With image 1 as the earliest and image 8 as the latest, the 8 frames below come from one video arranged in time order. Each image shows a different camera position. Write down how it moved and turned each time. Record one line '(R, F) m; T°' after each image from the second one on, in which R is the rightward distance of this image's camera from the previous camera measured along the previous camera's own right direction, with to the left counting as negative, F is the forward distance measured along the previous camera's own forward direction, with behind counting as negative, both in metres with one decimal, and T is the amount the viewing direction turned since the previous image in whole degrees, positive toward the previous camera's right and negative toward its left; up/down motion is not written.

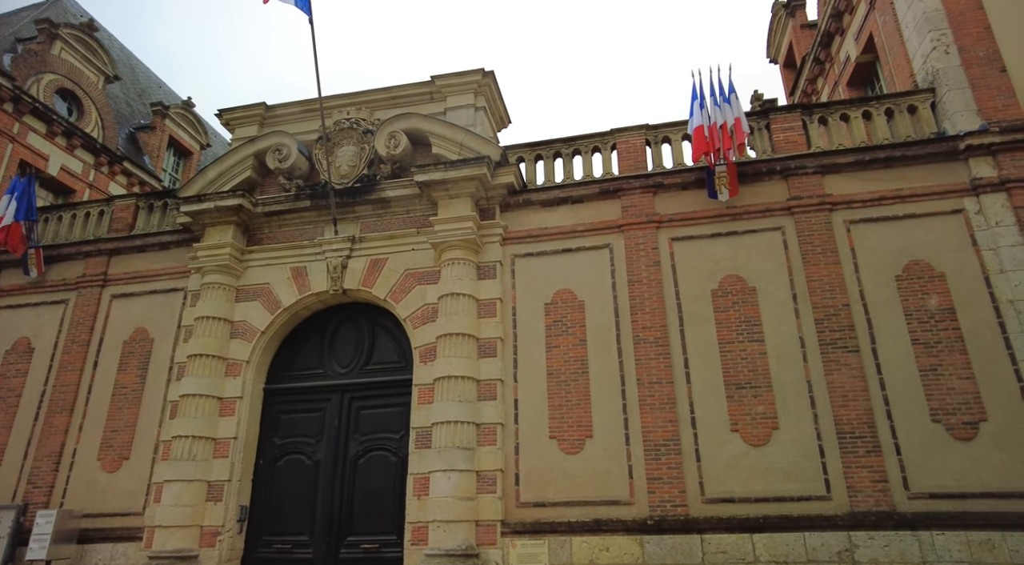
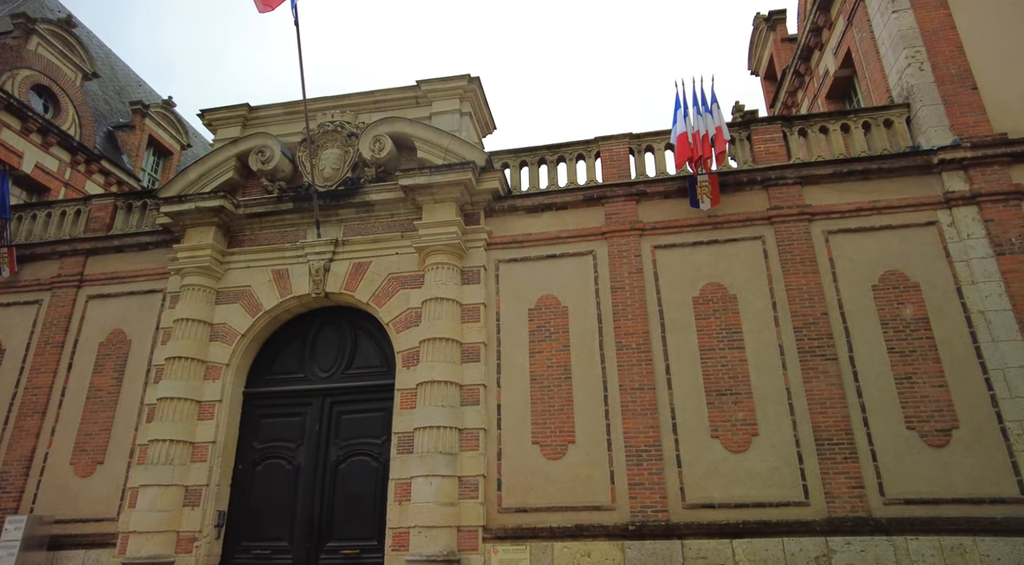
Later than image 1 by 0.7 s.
(-0.1, 0.0) m; +2°
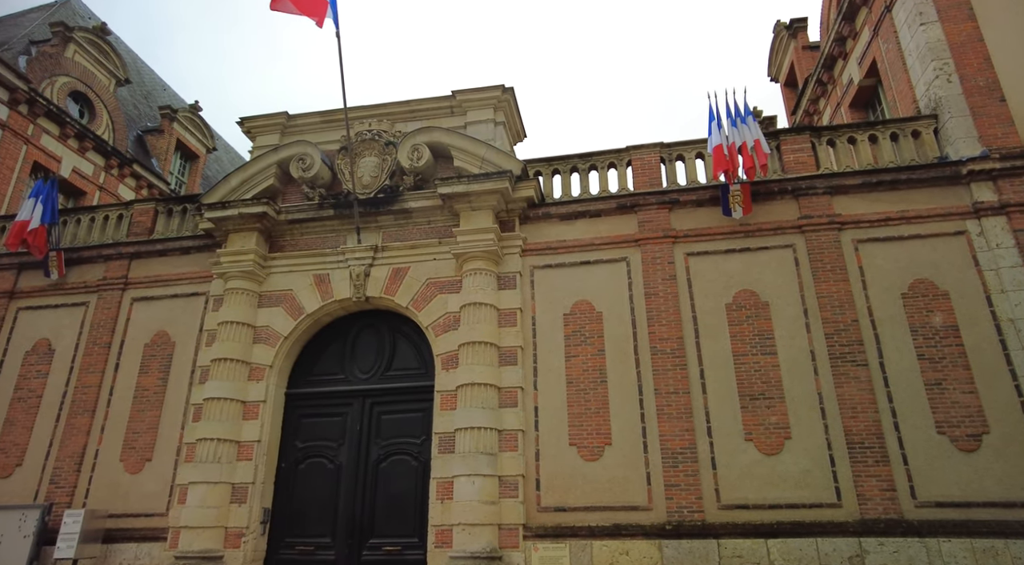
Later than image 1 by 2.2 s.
(-0.4, -0.3) m; -1°
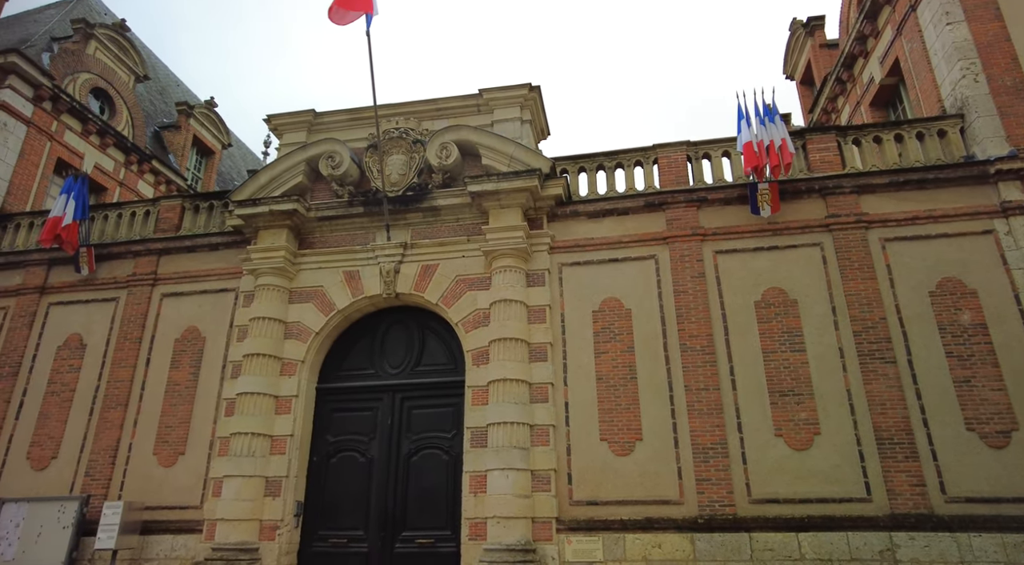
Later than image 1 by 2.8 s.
(-0.4, -0.1) m; 0°
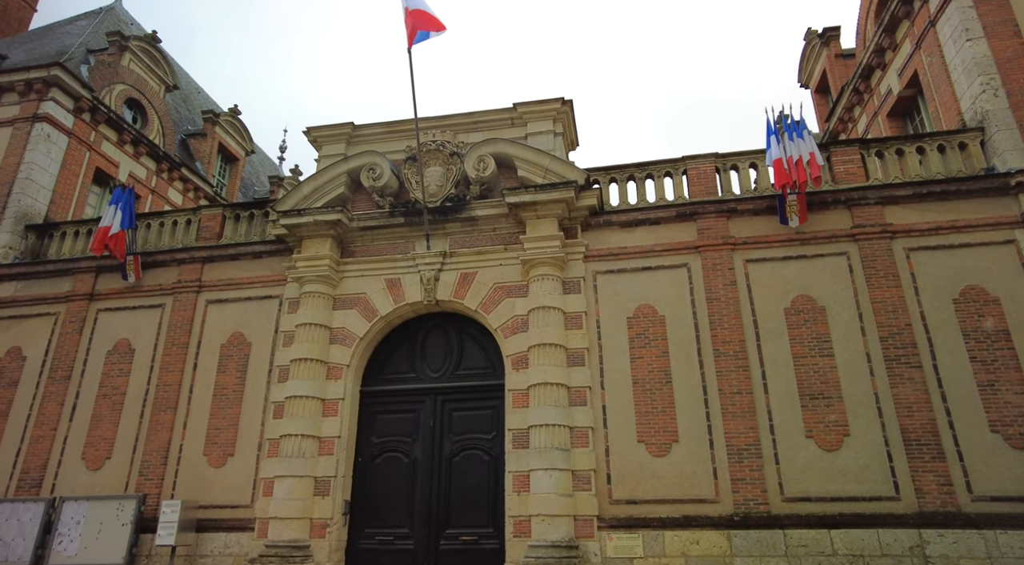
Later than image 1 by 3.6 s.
(-0.6, -0.4) m; 0°
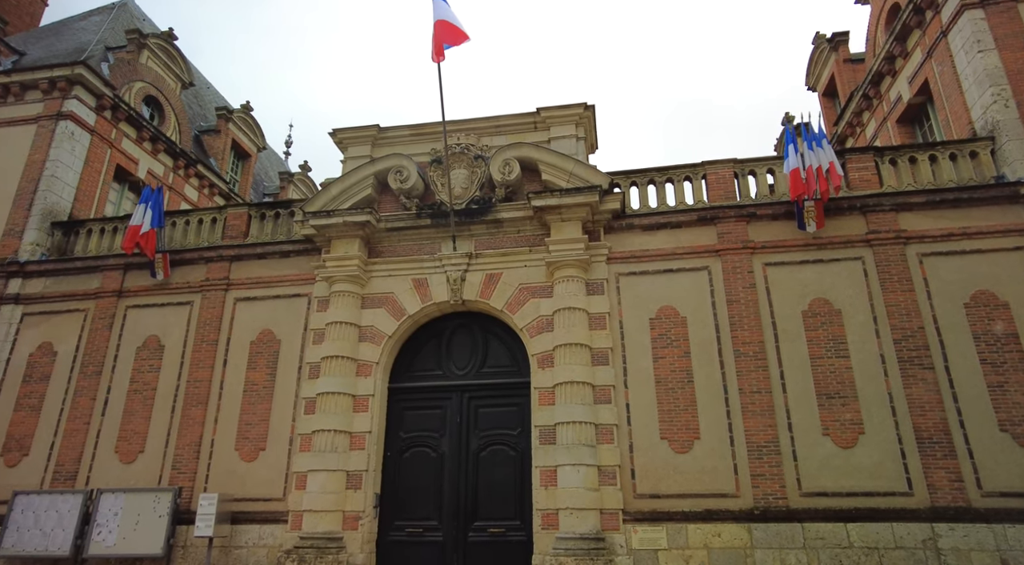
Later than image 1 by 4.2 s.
(-0.5, -0.3) m; +1°
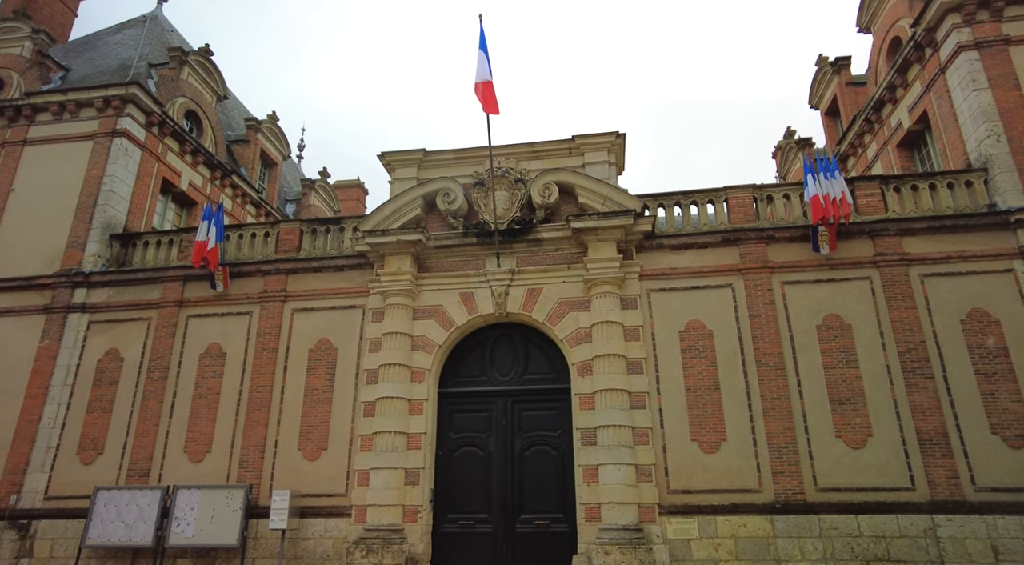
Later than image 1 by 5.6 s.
(-1.0, -1.1) m; +1°
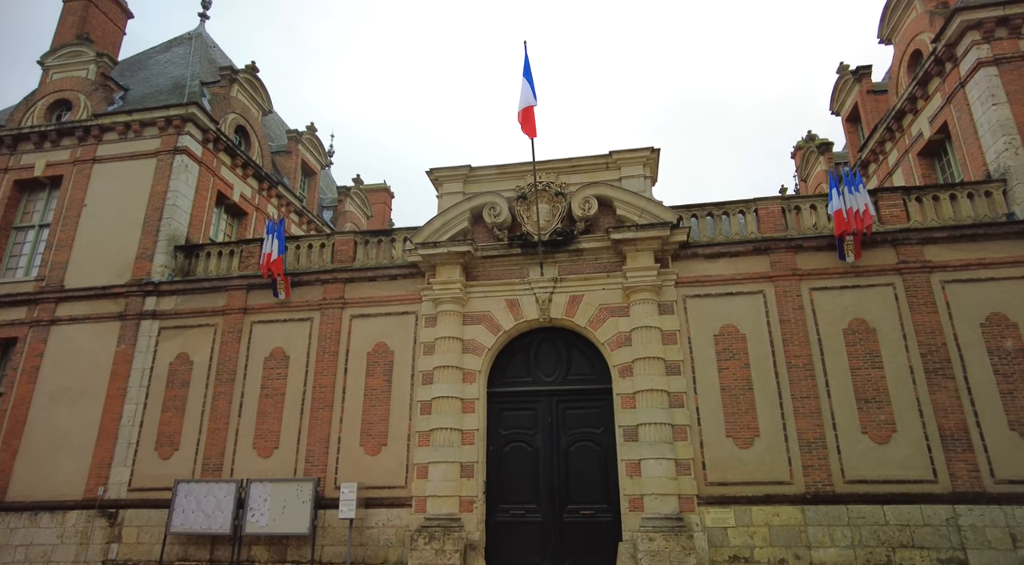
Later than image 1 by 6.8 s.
(-0.6, -1.0) m; -1°
